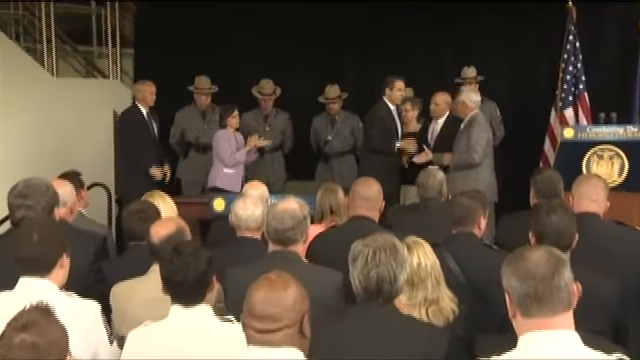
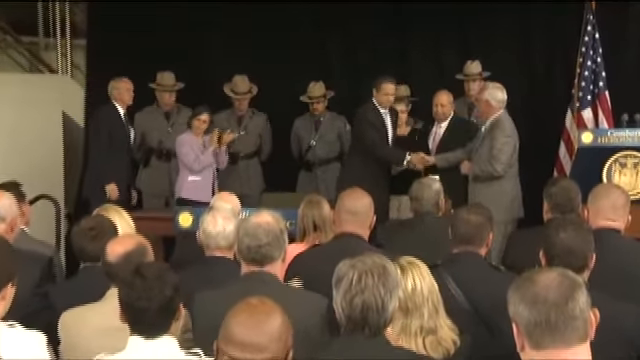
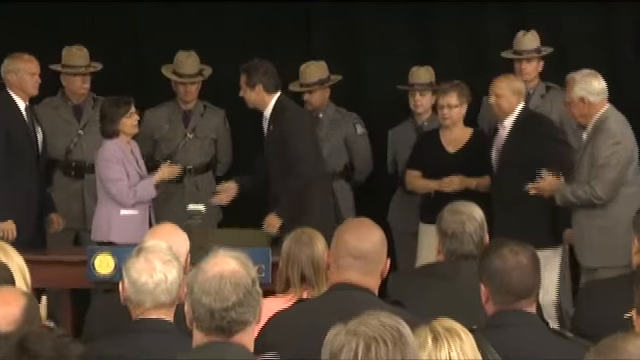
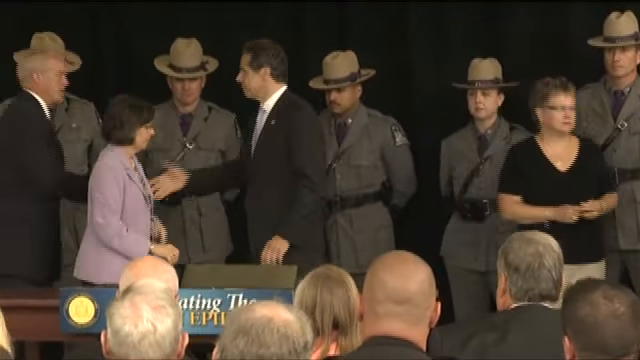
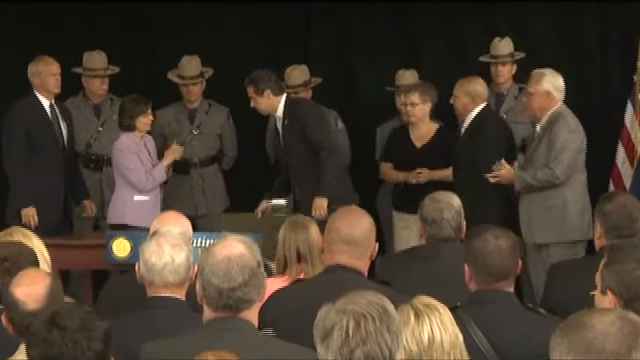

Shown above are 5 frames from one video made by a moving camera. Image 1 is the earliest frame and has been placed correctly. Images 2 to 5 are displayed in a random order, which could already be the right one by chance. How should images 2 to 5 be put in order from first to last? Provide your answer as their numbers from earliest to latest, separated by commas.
2, 5, 3, 4
